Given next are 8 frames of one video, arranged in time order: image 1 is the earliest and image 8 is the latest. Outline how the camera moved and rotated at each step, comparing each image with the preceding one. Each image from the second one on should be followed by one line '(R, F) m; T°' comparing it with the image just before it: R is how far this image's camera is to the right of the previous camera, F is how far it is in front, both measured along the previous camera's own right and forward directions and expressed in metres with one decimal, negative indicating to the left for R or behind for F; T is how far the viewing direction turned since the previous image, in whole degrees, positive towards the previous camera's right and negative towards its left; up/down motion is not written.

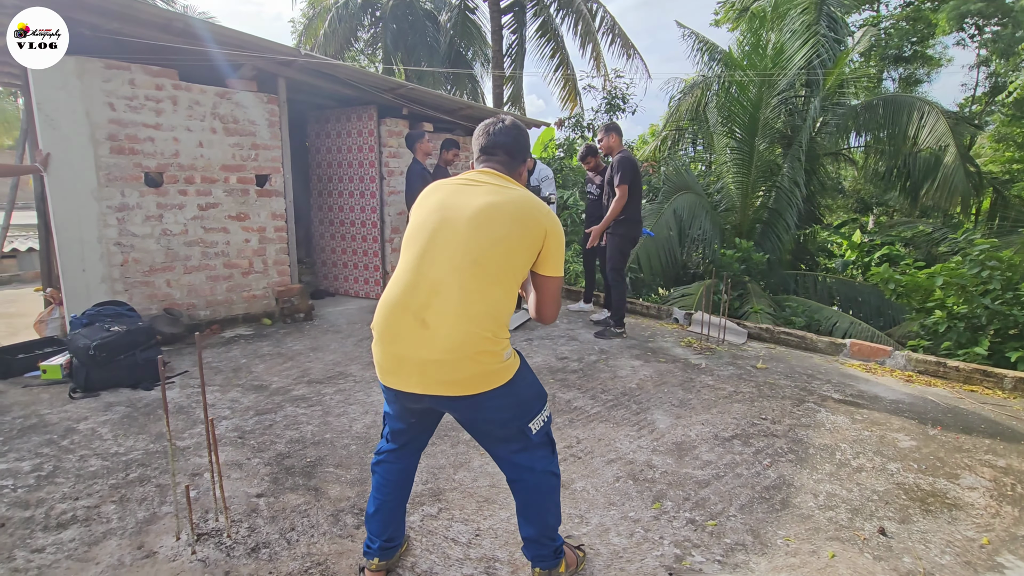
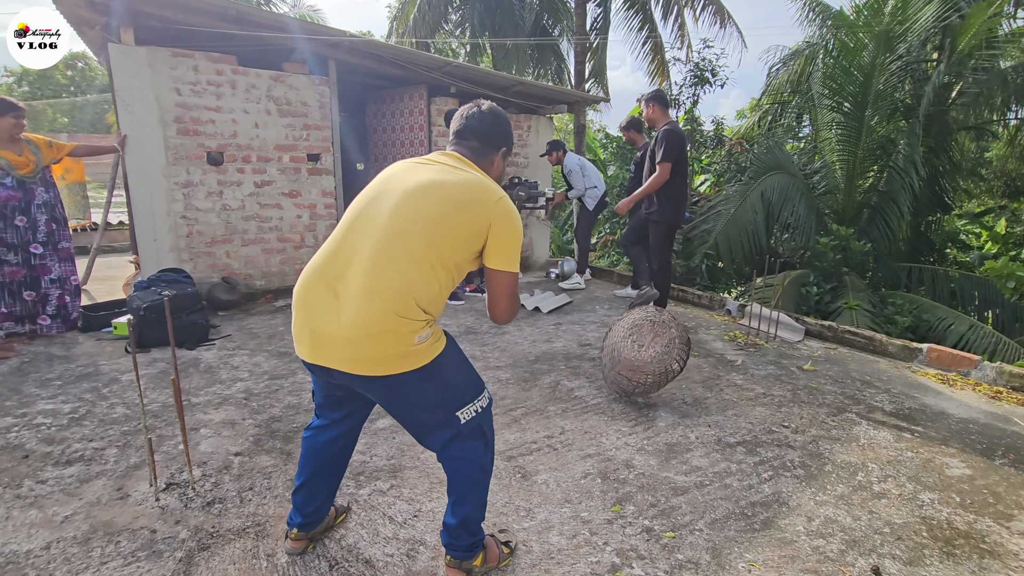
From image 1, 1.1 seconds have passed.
(+0.6, +0.2) m; -10°
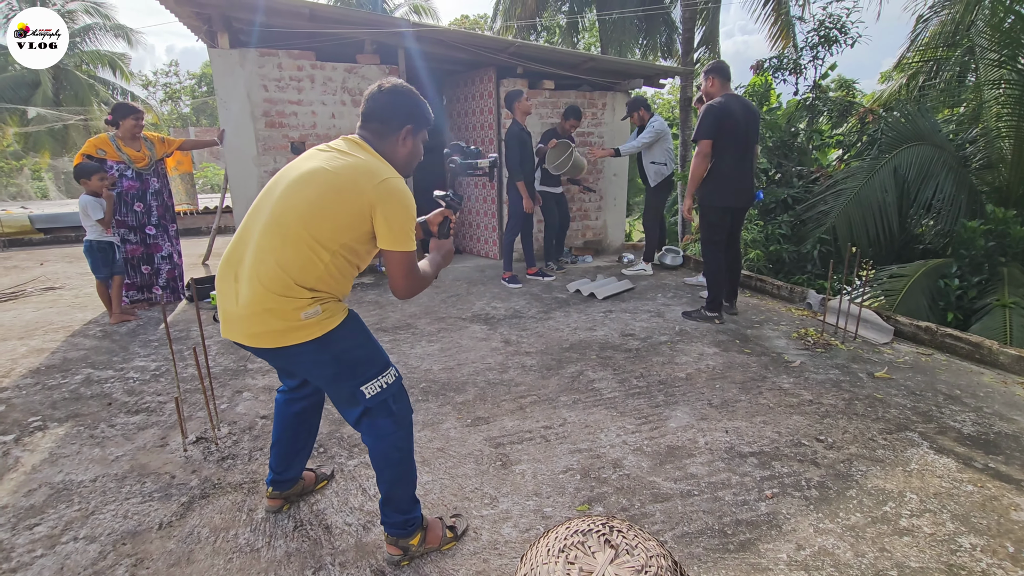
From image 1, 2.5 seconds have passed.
(+0.6, +0.1) m; -13°
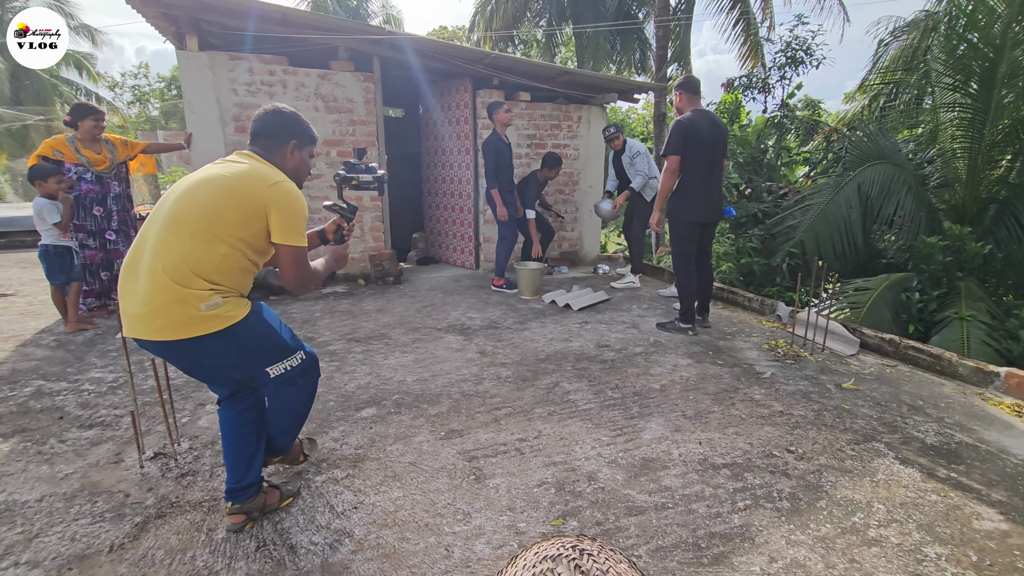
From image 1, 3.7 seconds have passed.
(0.0, 0.0) m; +3°
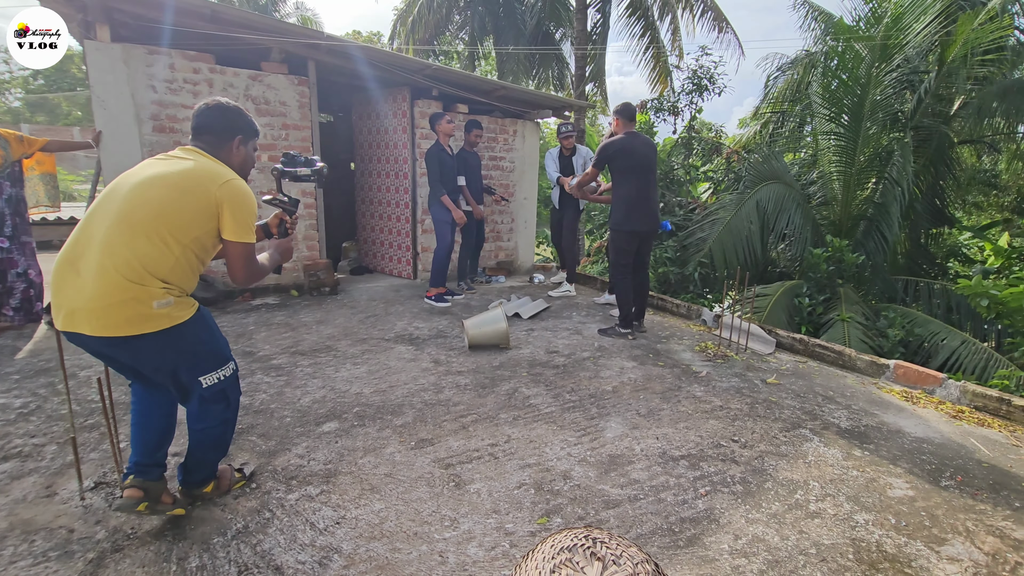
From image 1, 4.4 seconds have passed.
(-0.3, -0.1) m; +9°
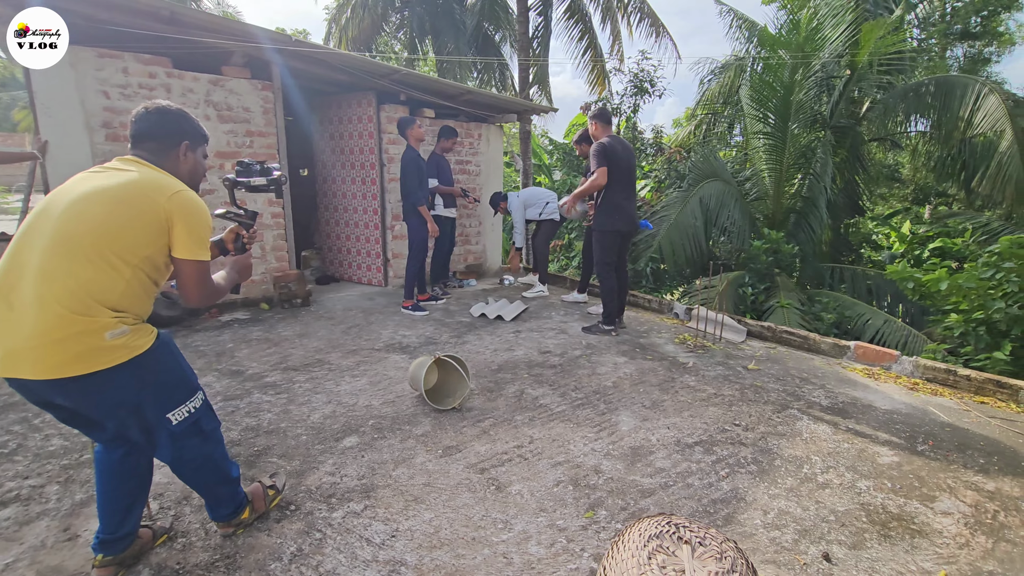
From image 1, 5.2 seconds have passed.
(-0.4, 0.0) m; +7°
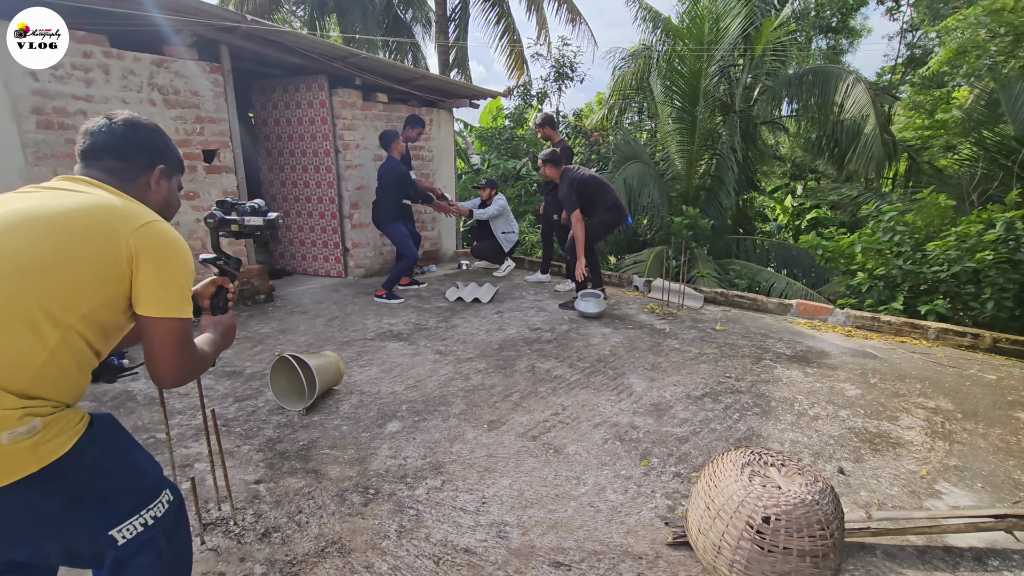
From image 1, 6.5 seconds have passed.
(-0.7, -0.1) m; +10°
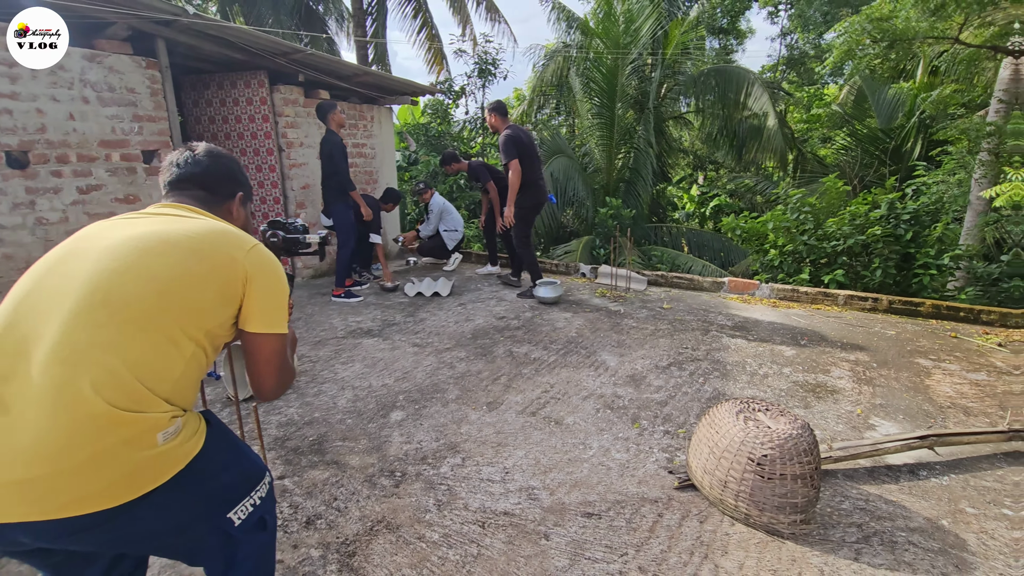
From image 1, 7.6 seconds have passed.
(-0.4, -0.2) m; +9°
